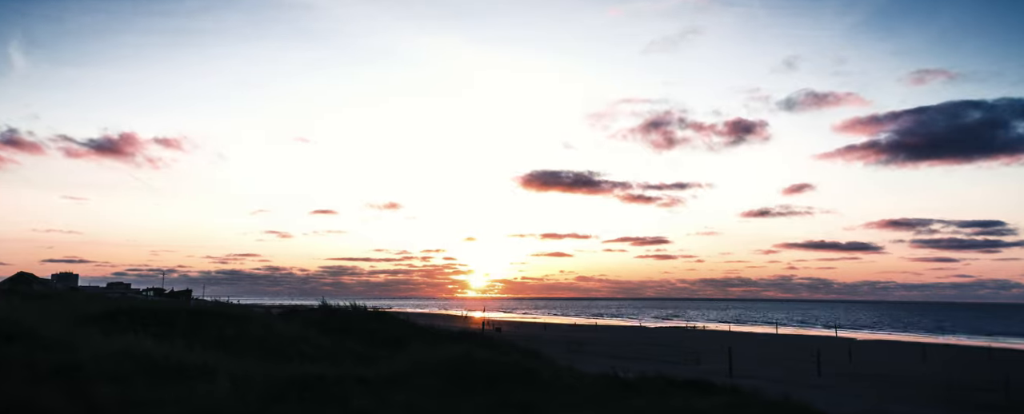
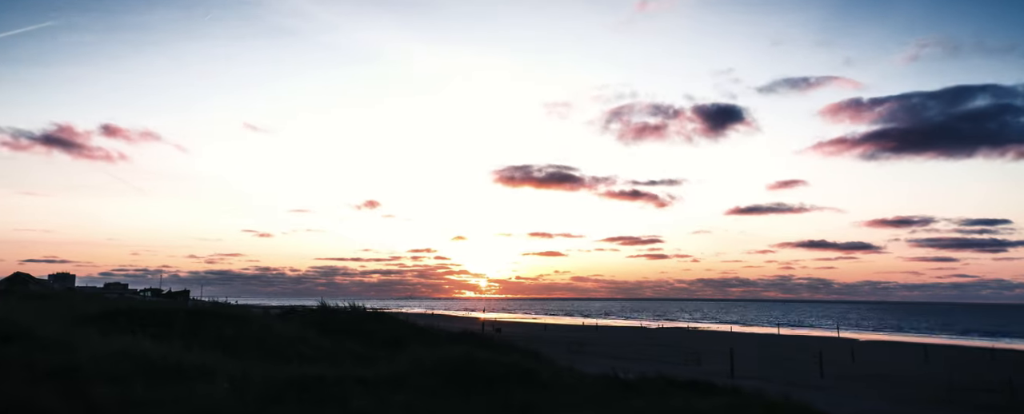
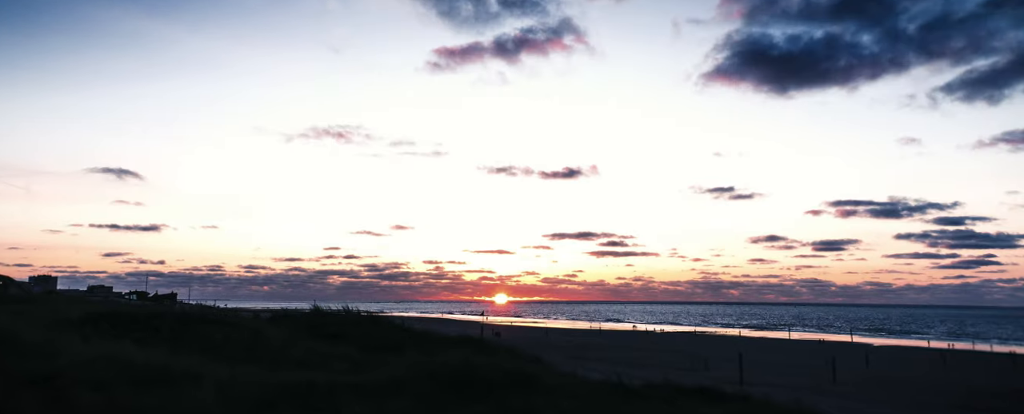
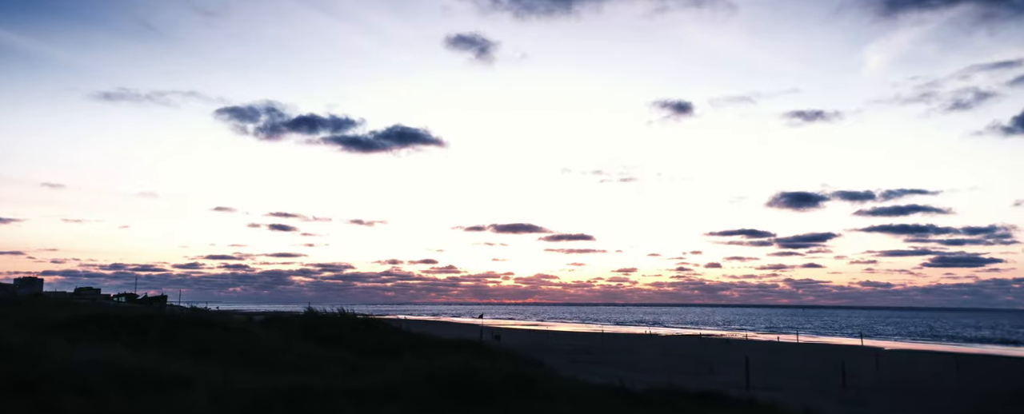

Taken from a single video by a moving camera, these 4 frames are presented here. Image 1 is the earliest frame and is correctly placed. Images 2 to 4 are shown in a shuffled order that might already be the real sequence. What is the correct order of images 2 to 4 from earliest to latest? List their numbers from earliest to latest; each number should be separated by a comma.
2, 3, 4
